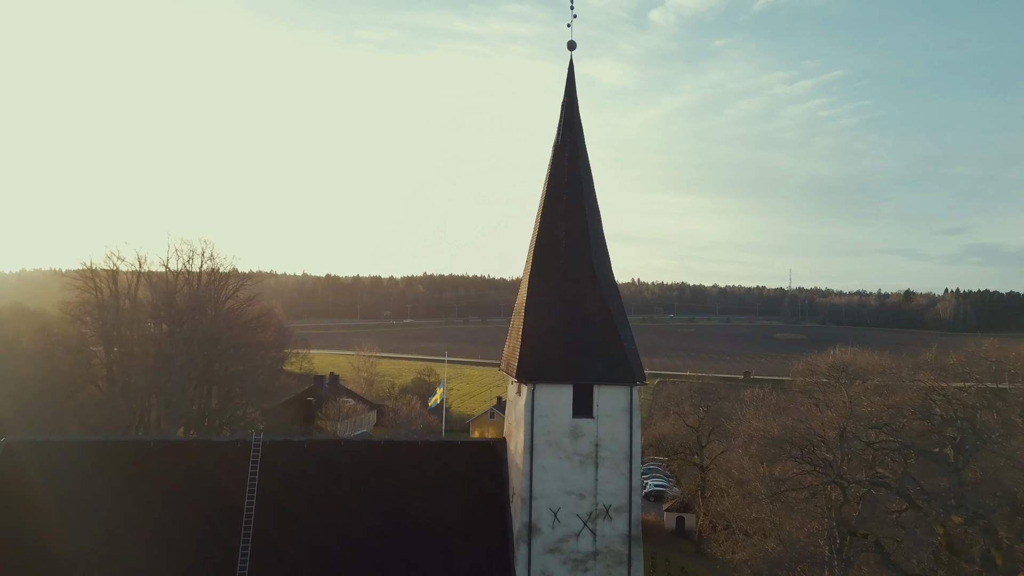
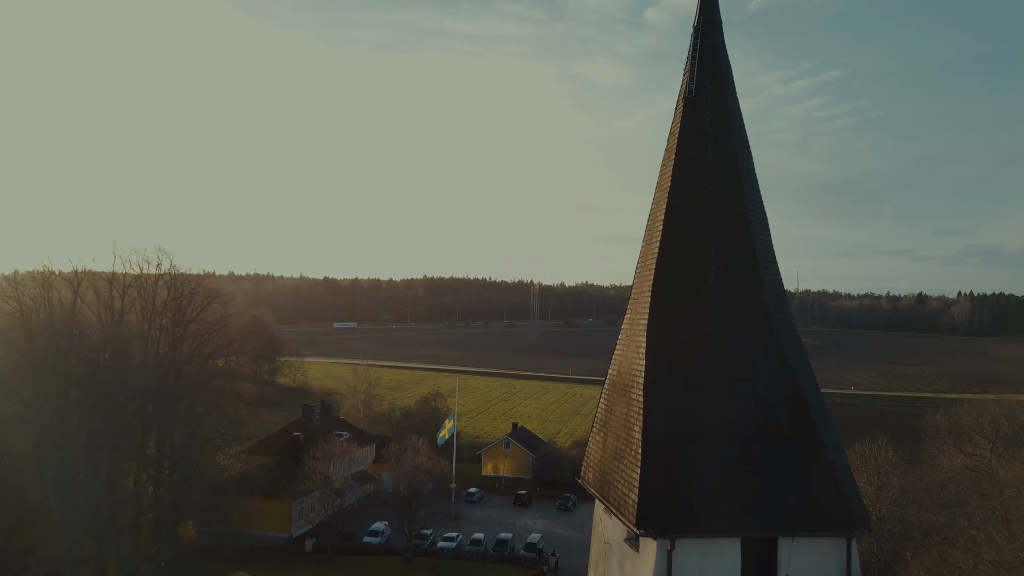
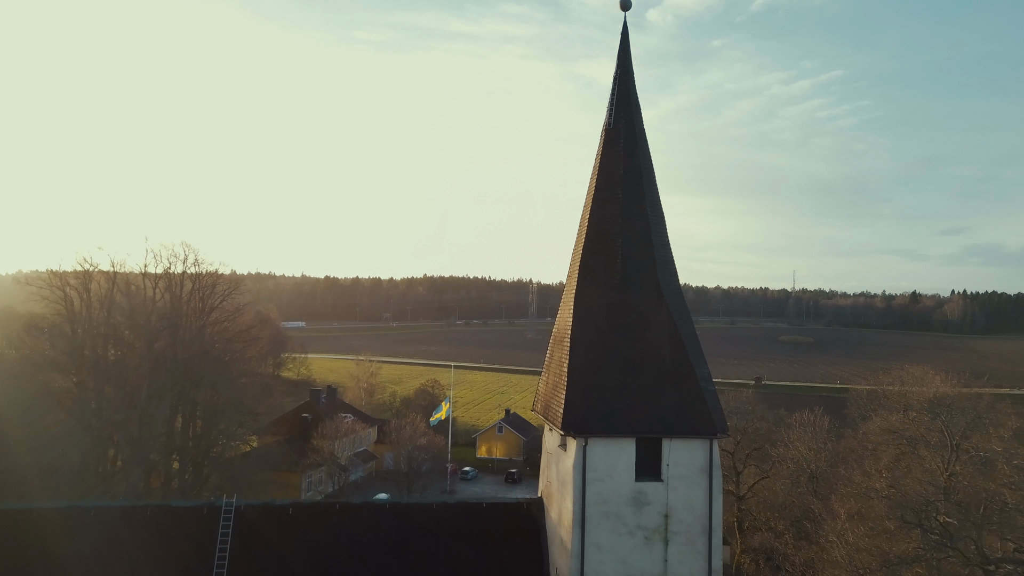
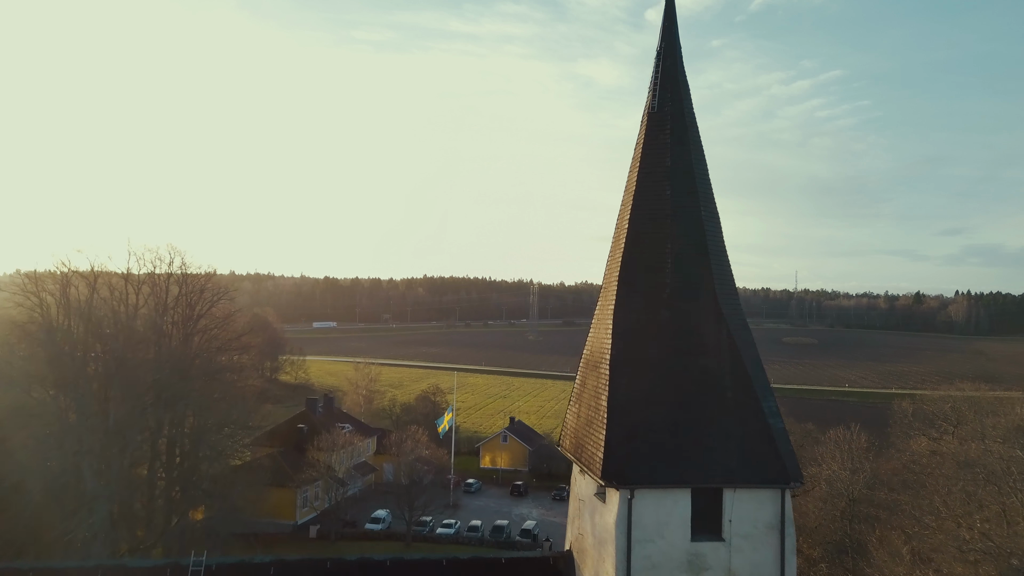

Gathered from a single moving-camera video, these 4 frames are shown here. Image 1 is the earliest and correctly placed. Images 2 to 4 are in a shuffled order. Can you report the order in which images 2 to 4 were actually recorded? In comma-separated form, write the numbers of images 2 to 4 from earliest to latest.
3, 4, 2
